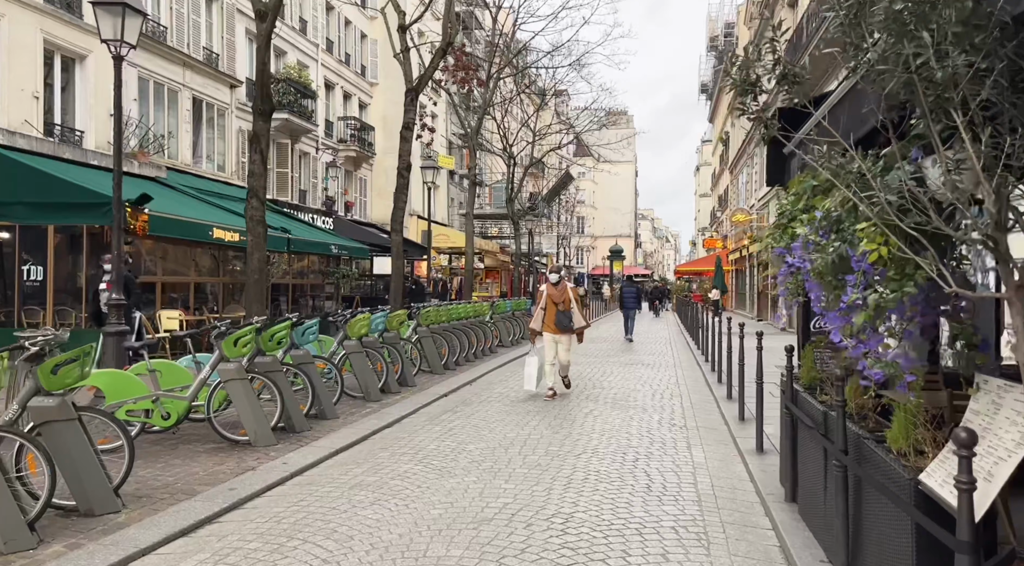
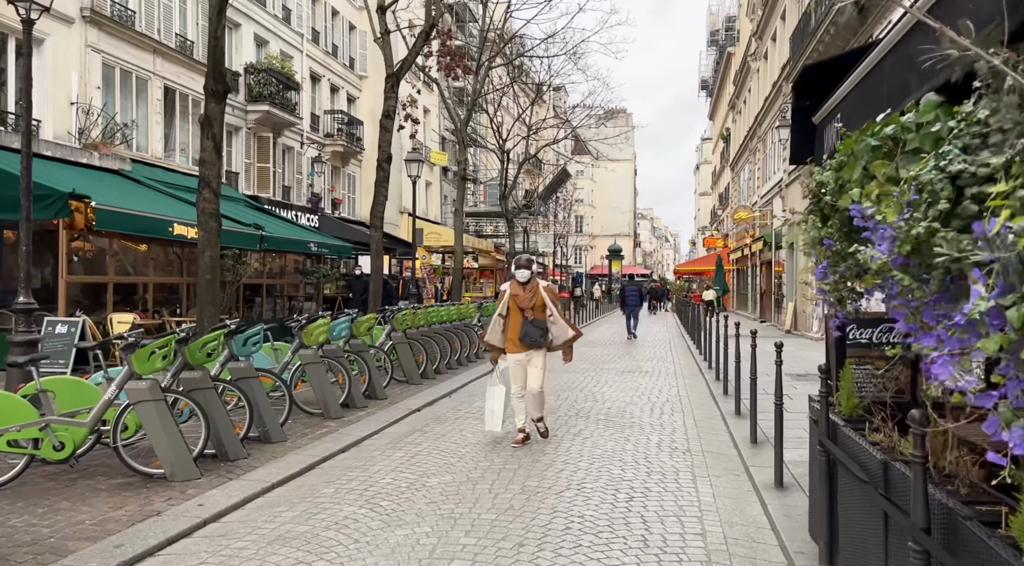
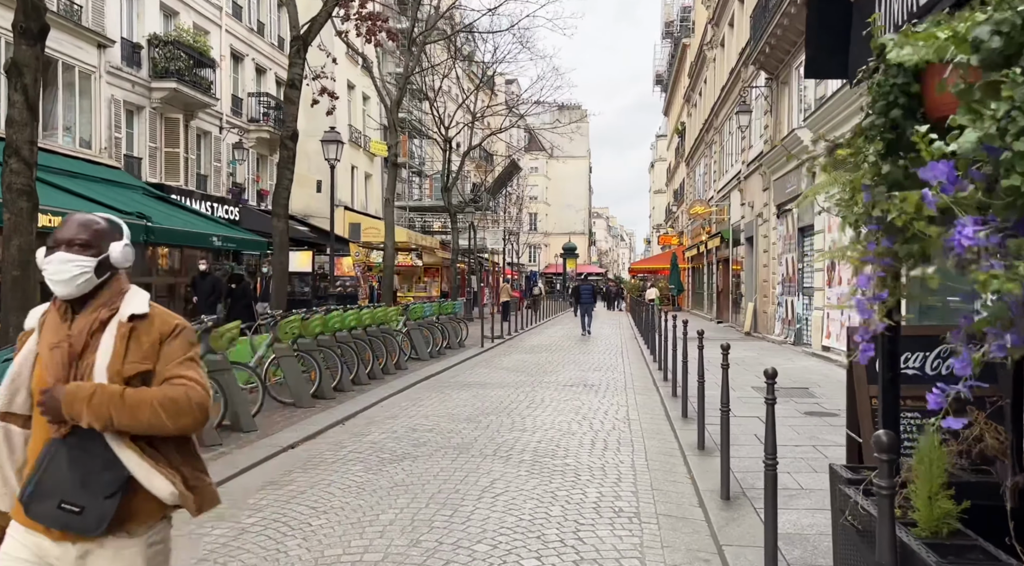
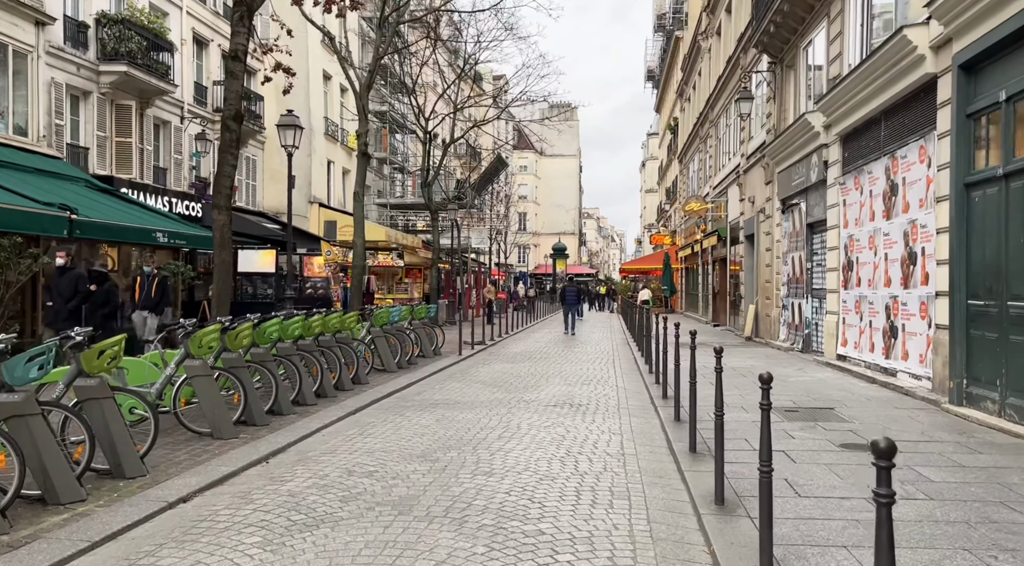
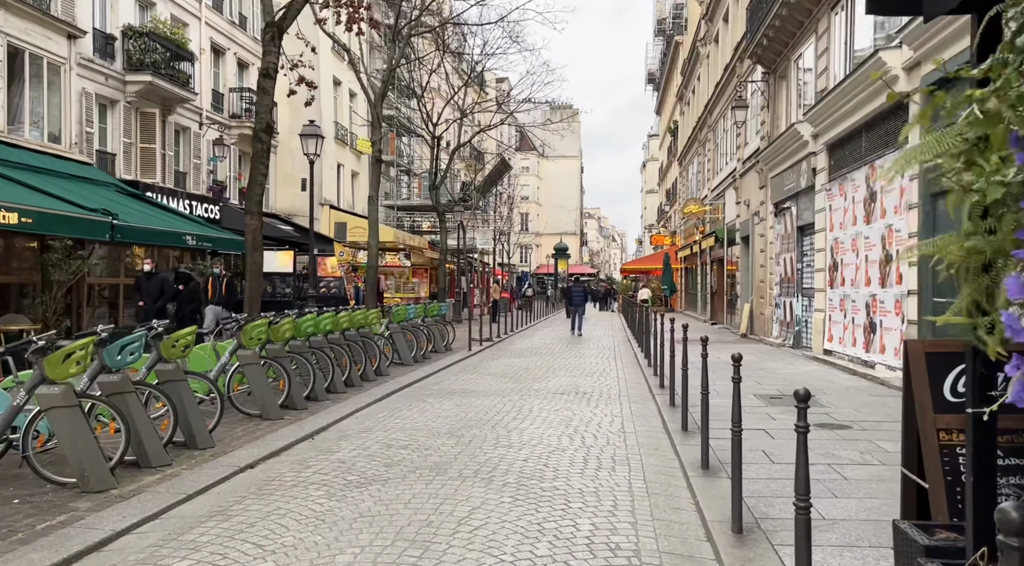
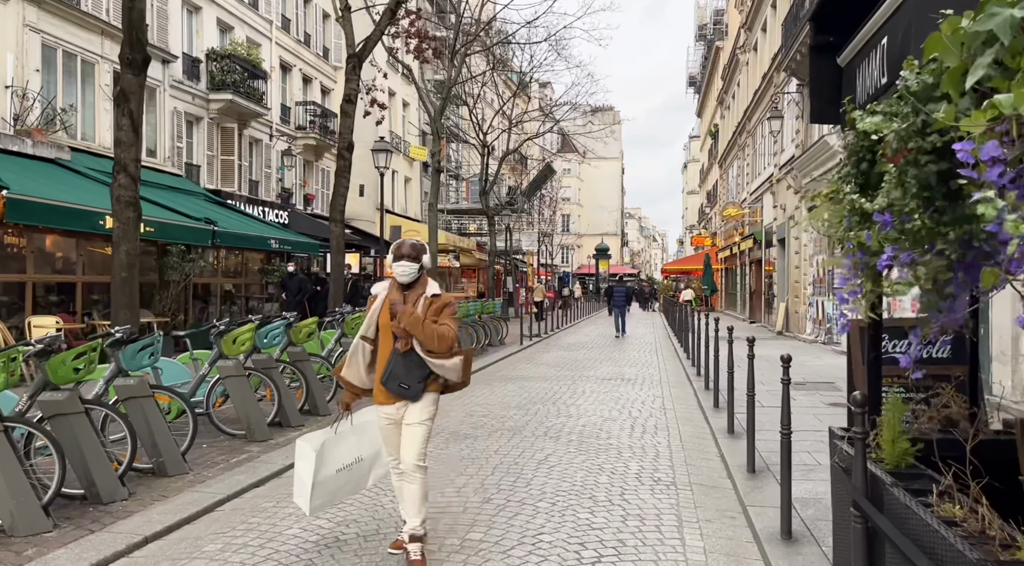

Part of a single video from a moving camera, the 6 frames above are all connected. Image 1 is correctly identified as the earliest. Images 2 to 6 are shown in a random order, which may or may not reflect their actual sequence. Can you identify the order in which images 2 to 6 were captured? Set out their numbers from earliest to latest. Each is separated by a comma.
2, 6, 3, 5, 4
